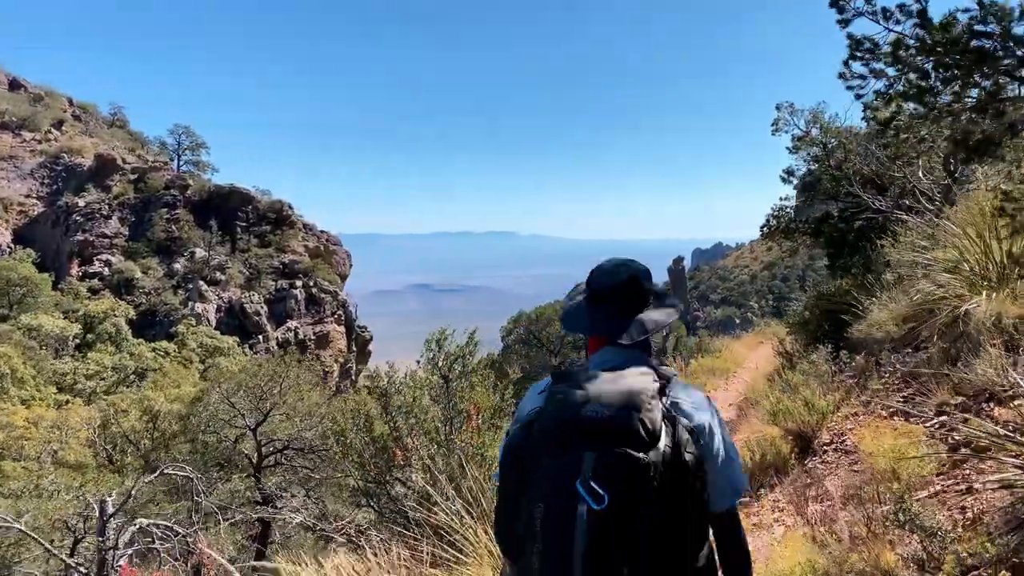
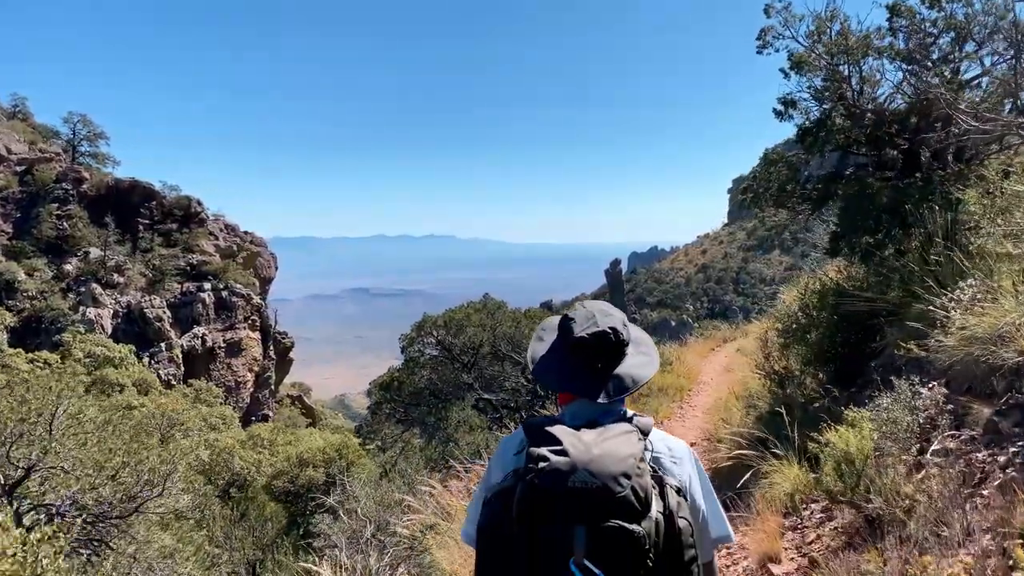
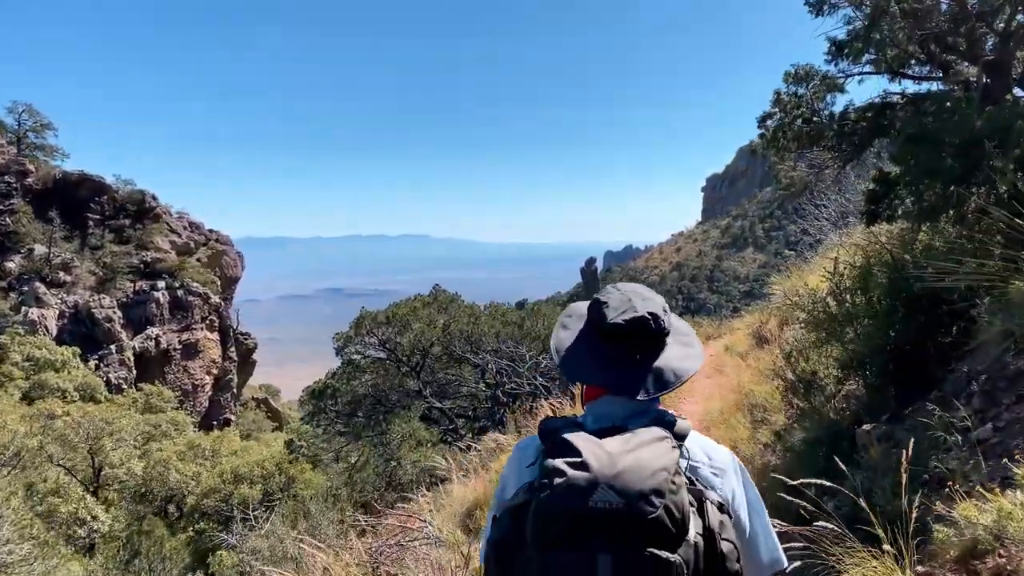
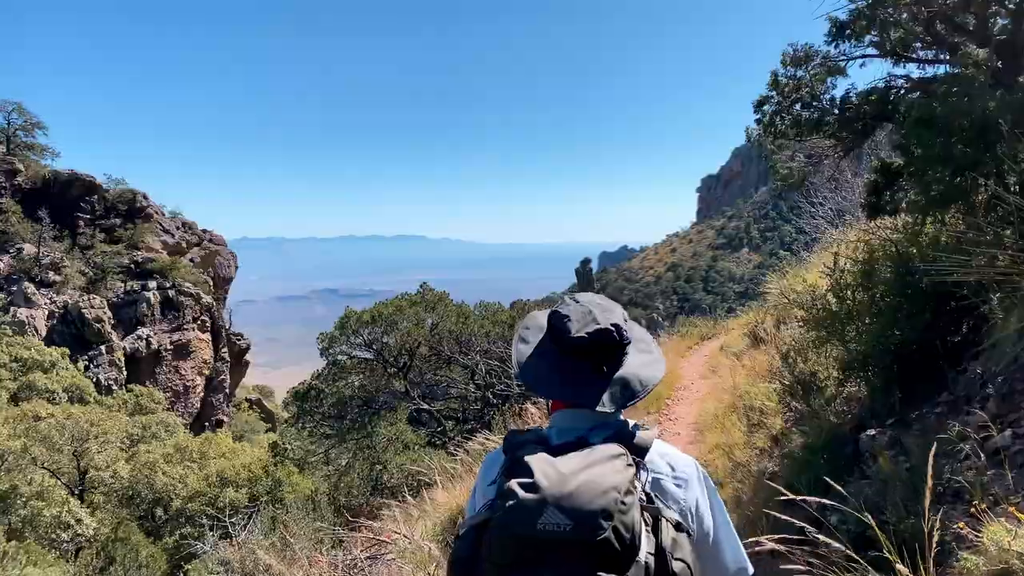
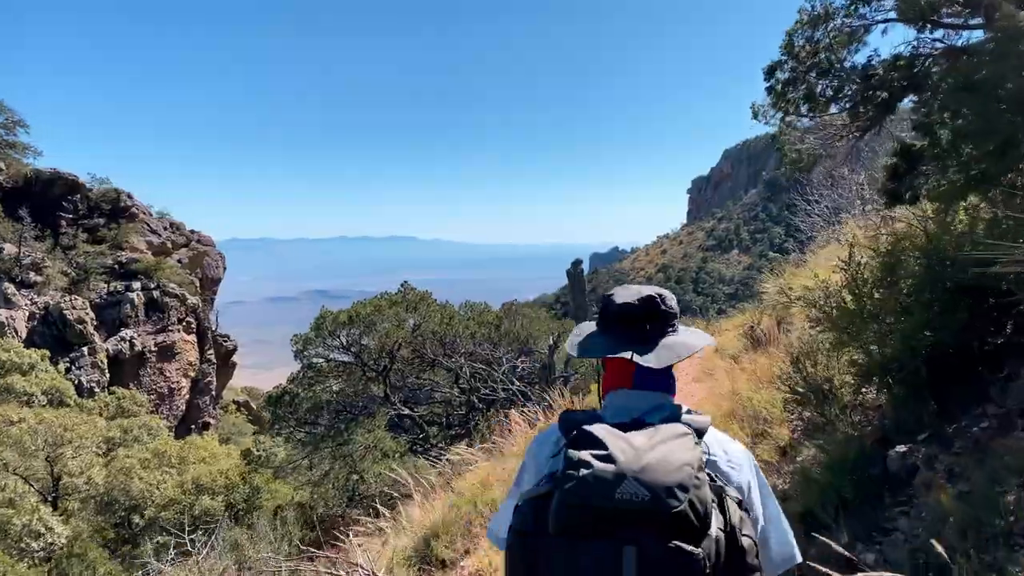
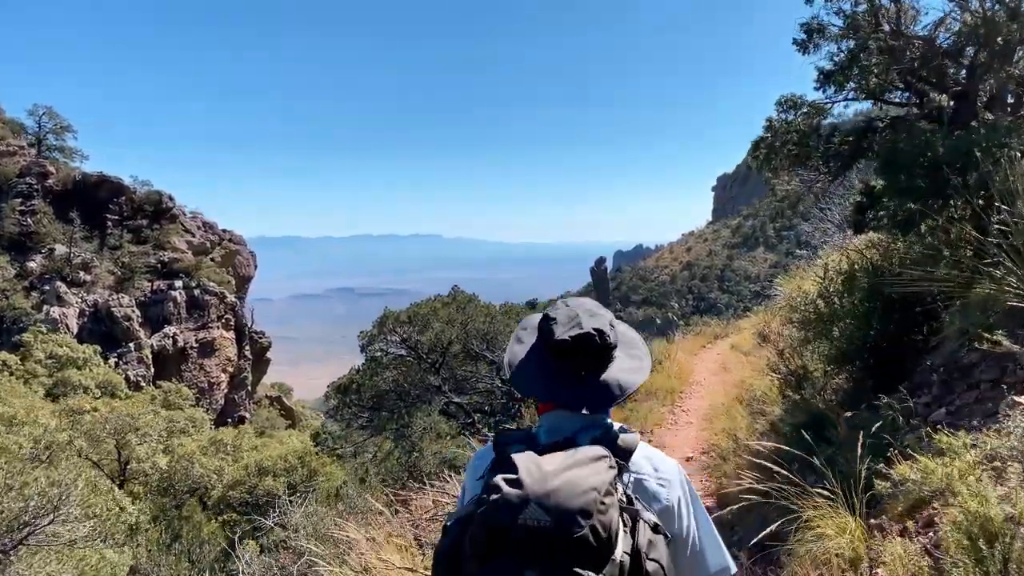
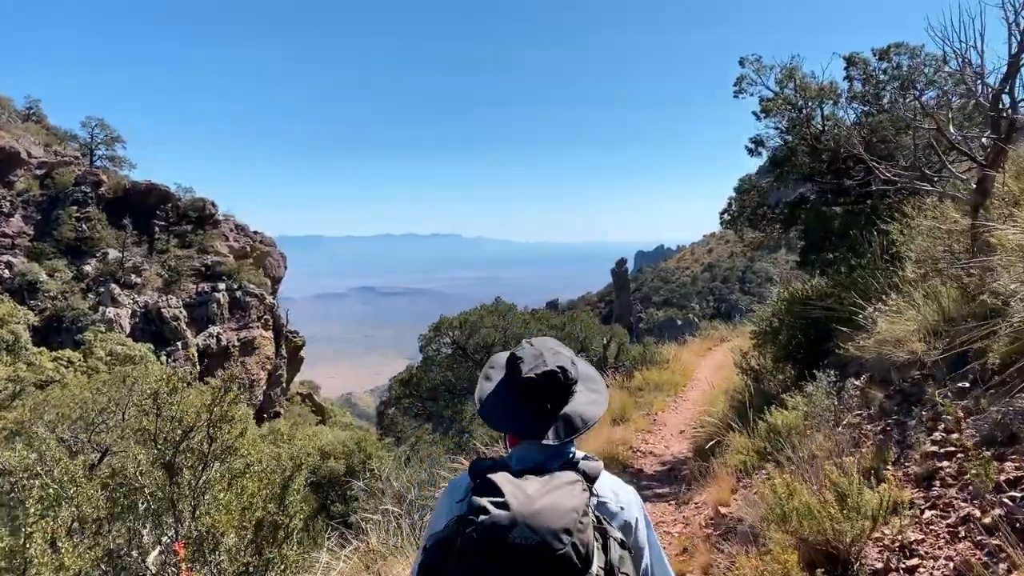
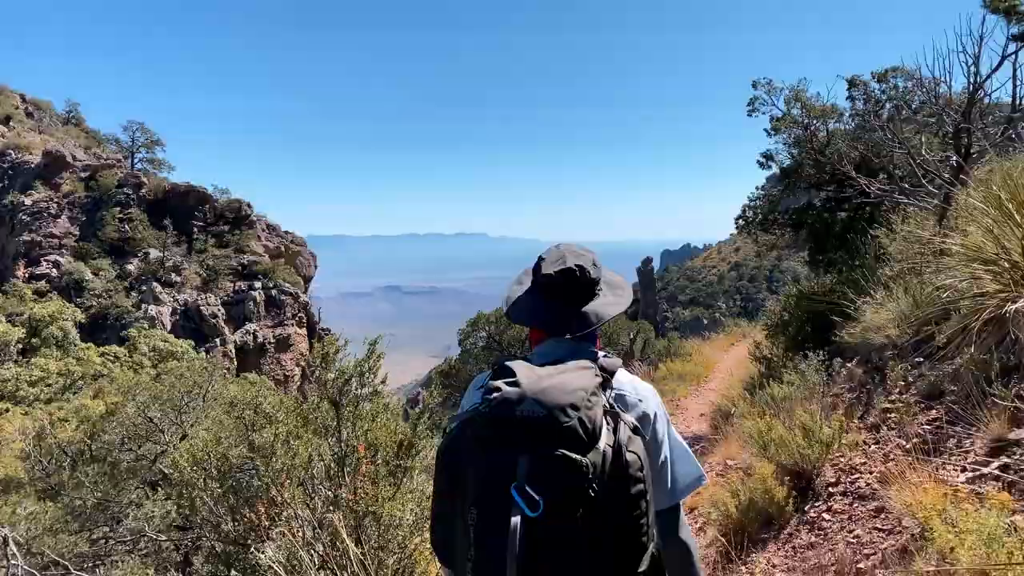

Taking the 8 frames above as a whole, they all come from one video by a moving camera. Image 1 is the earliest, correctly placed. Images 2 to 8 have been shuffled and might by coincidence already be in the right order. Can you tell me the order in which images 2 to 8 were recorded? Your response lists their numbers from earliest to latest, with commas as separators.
8, 7, 2, 6, 3, 4, 5
